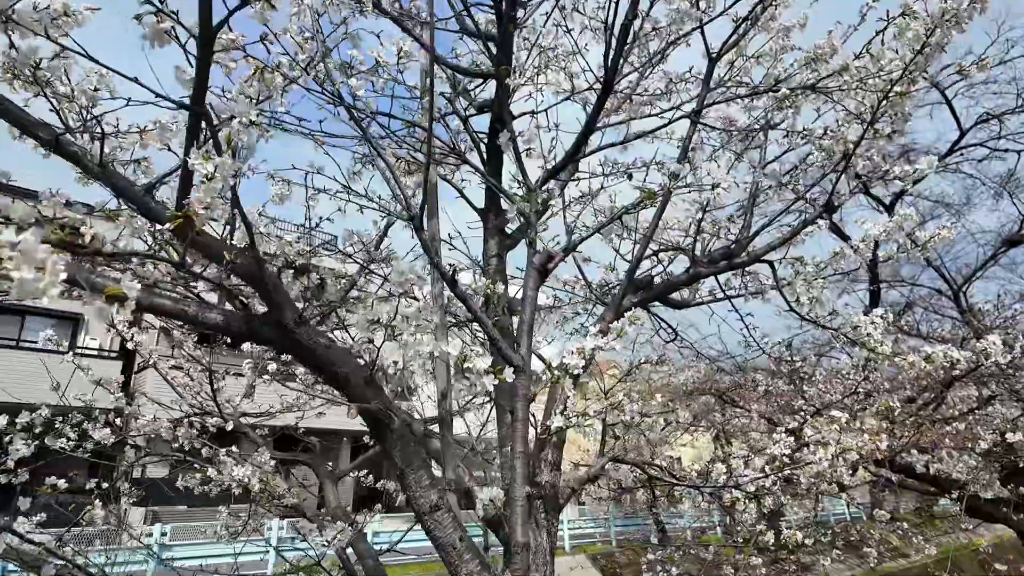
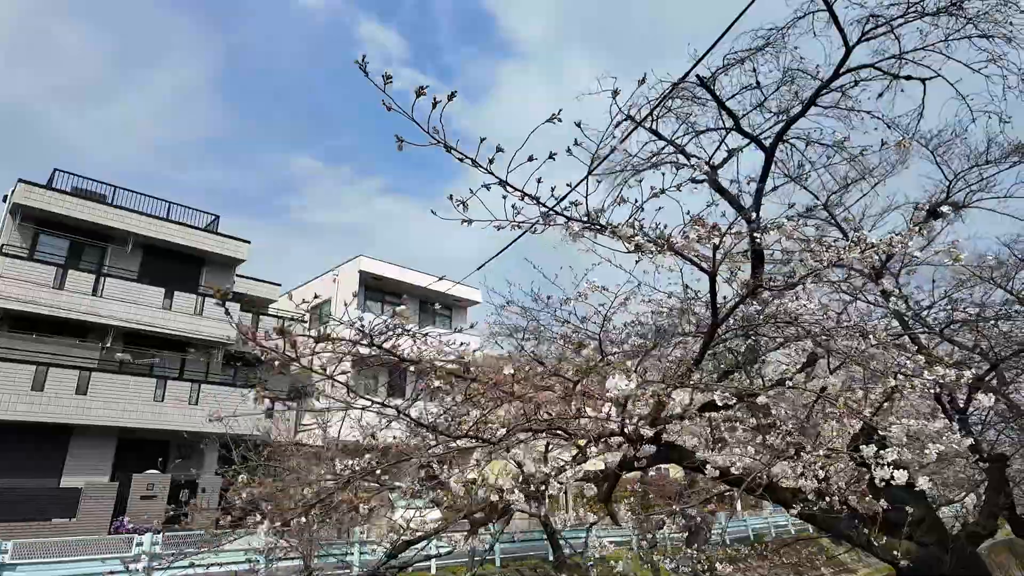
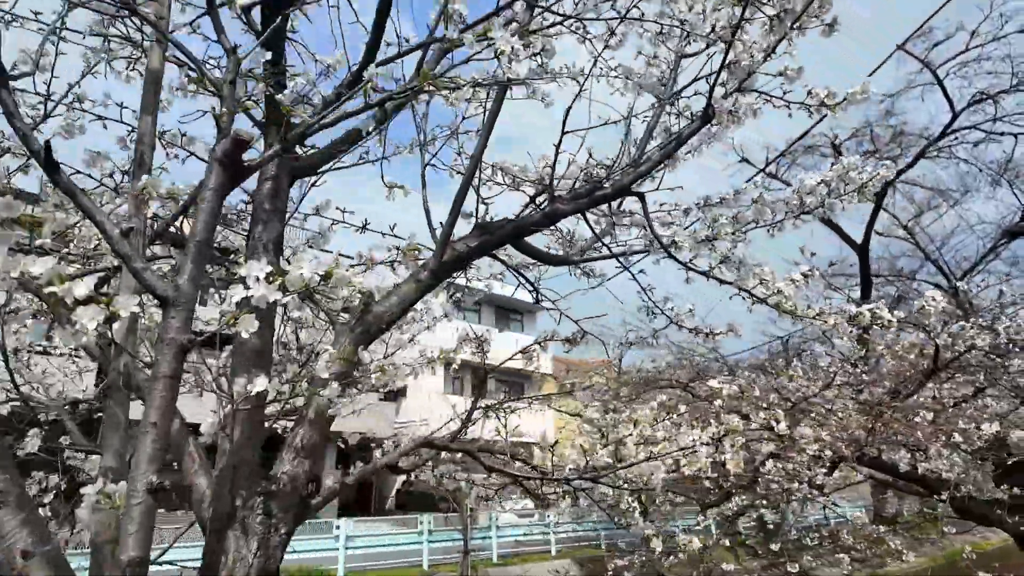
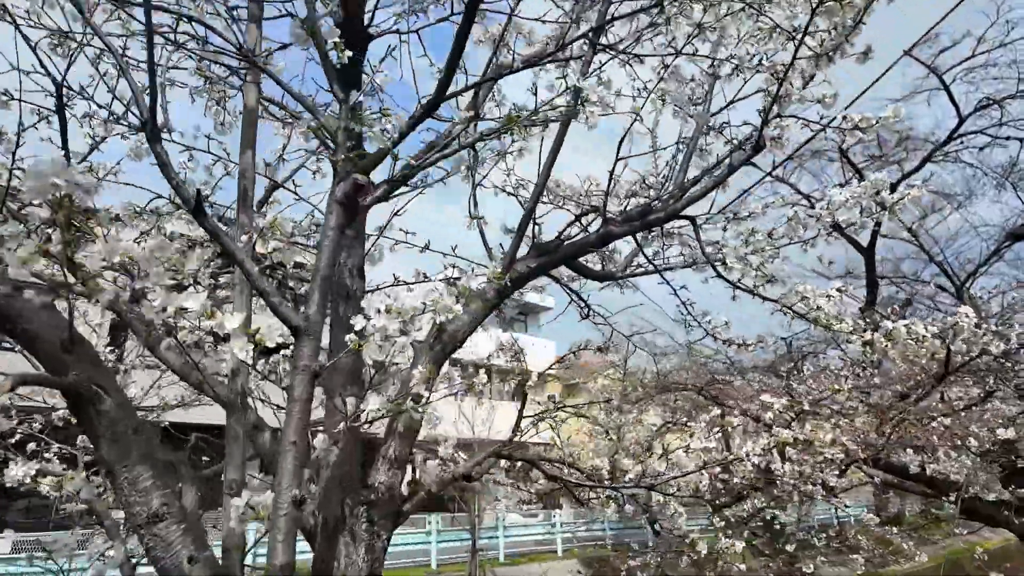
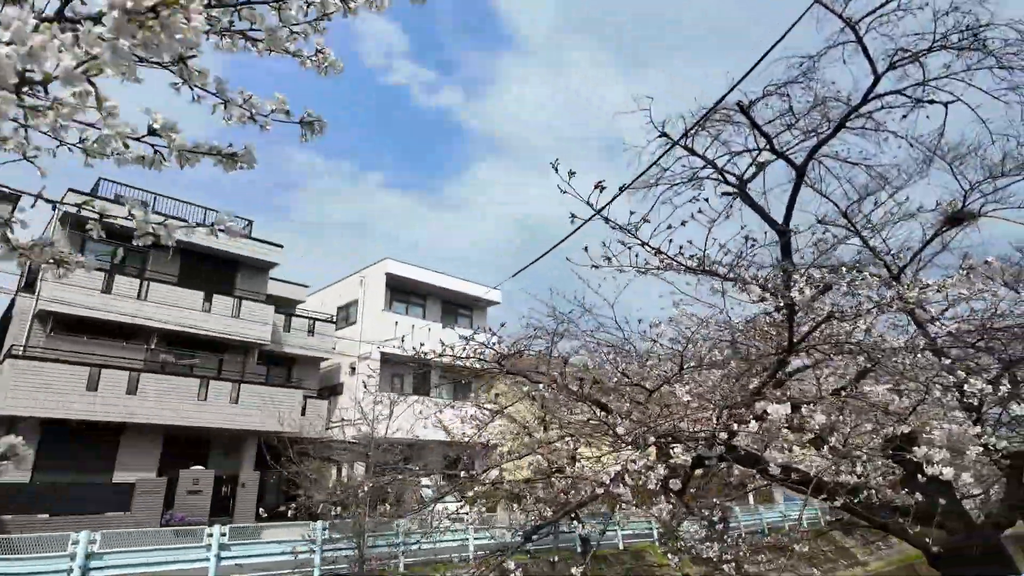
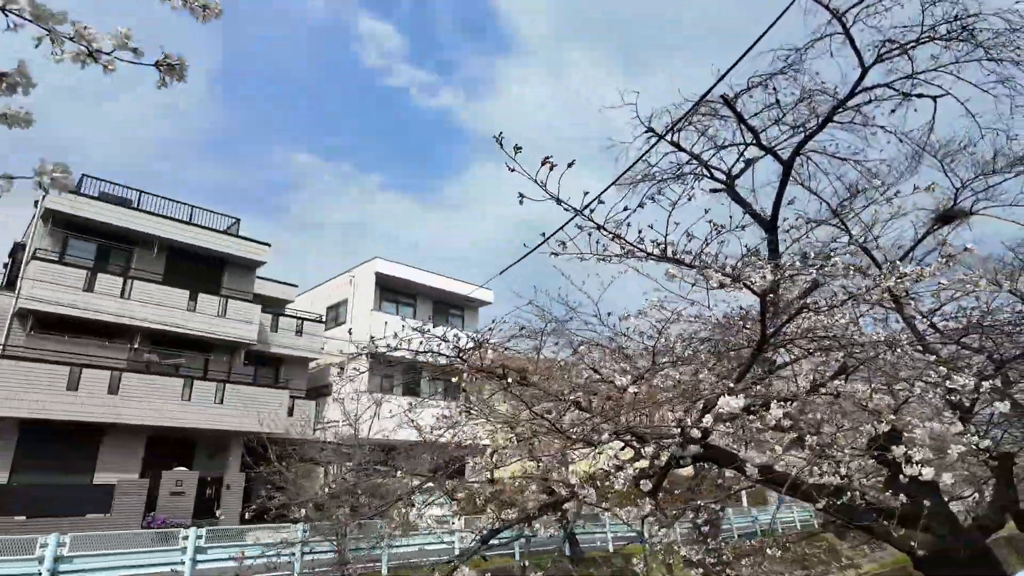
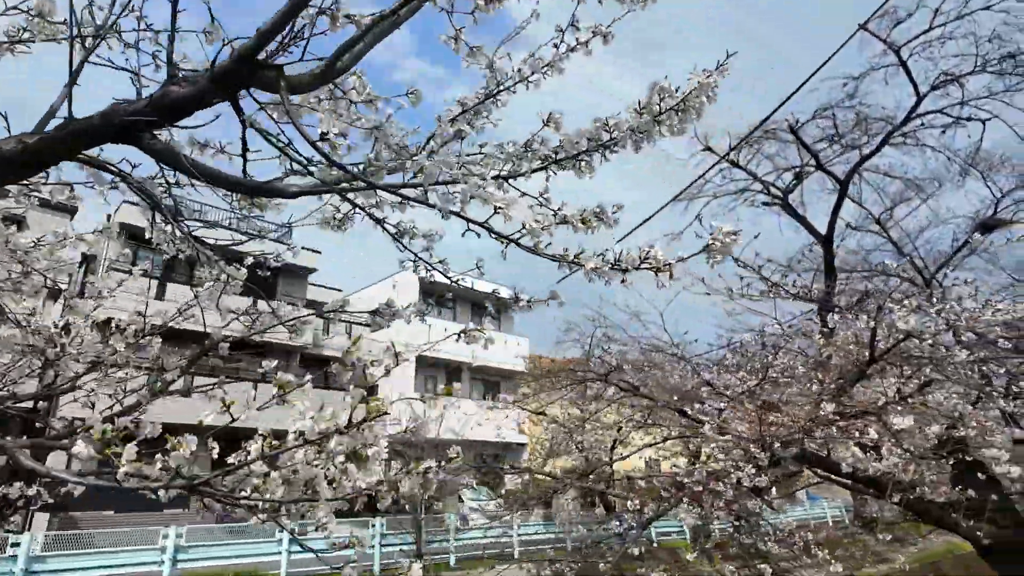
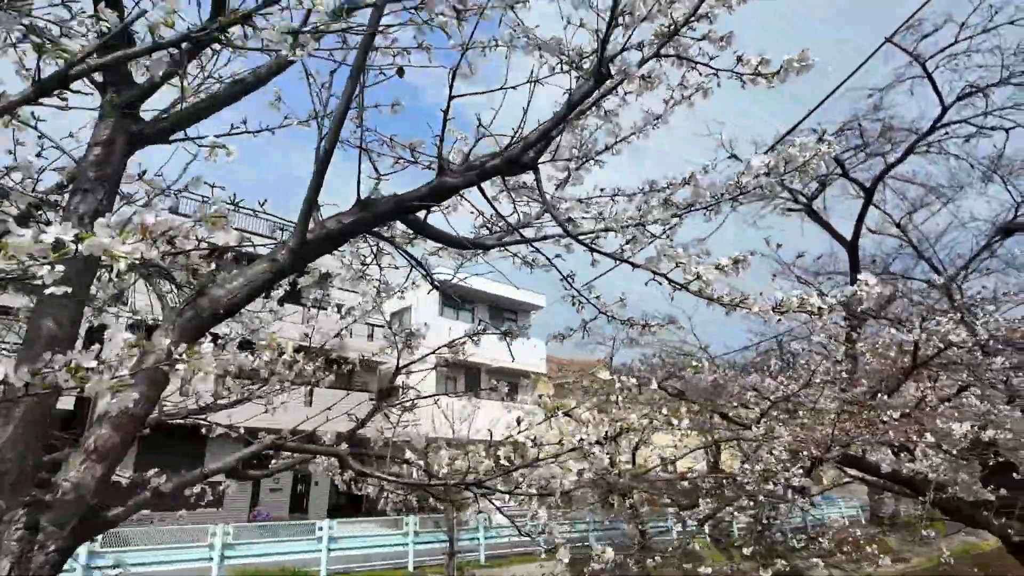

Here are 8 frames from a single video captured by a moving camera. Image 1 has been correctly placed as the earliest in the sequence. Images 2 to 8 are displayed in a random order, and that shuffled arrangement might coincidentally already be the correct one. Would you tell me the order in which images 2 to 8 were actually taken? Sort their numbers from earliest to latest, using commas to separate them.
4, 3, 8, 7, 5, 6, 2
